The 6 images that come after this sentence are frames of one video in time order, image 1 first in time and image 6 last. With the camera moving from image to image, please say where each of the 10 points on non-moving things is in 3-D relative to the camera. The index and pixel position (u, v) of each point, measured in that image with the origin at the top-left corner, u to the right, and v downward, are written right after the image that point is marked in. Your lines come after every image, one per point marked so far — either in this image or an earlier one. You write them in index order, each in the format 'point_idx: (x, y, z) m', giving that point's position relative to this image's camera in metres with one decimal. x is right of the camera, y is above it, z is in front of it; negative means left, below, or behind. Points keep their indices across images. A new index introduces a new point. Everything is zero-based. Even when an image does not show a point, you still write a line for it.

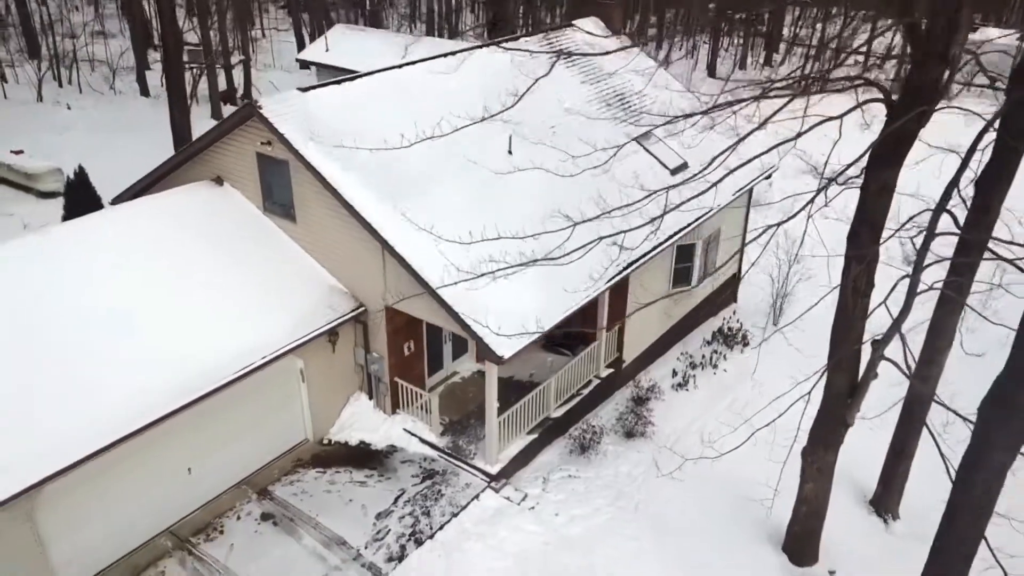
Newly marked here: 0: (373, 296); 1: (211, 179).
0: (-1.8, -0.1, +10.7) m
1: (-4.4, +1.6, +11.9) m
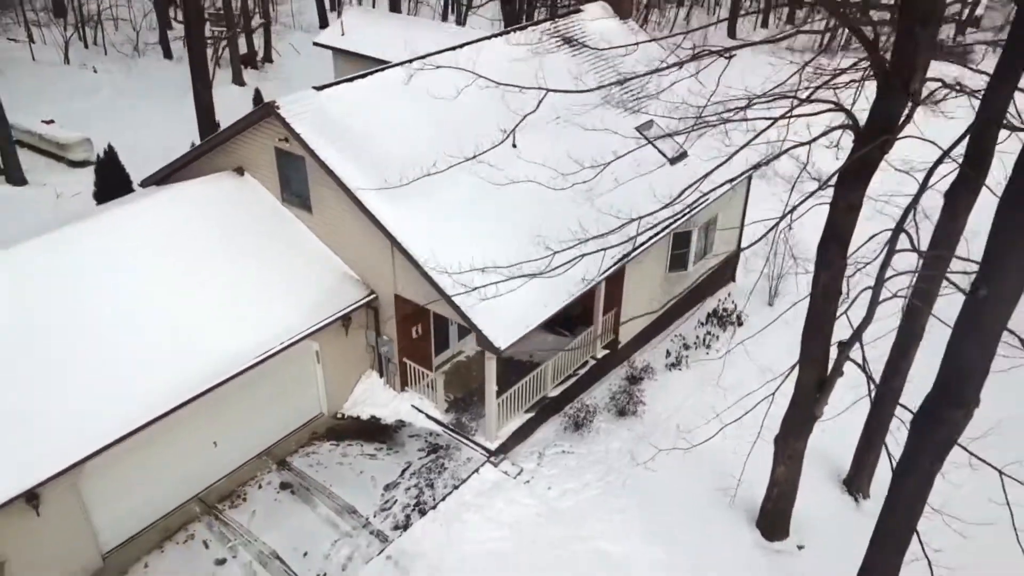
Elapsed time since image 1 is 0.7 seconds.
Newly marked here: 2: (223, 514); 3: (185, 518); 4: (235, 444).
0: (-1.8, +0.1, +11.5) m
1: (-4.4, +1.8, +12.7) m
2: (-3.7, -2.9, +10.6) m
3: (-4.2, -3.0, +10.5) m
4: (-3.7, -2.1, +11.0) m
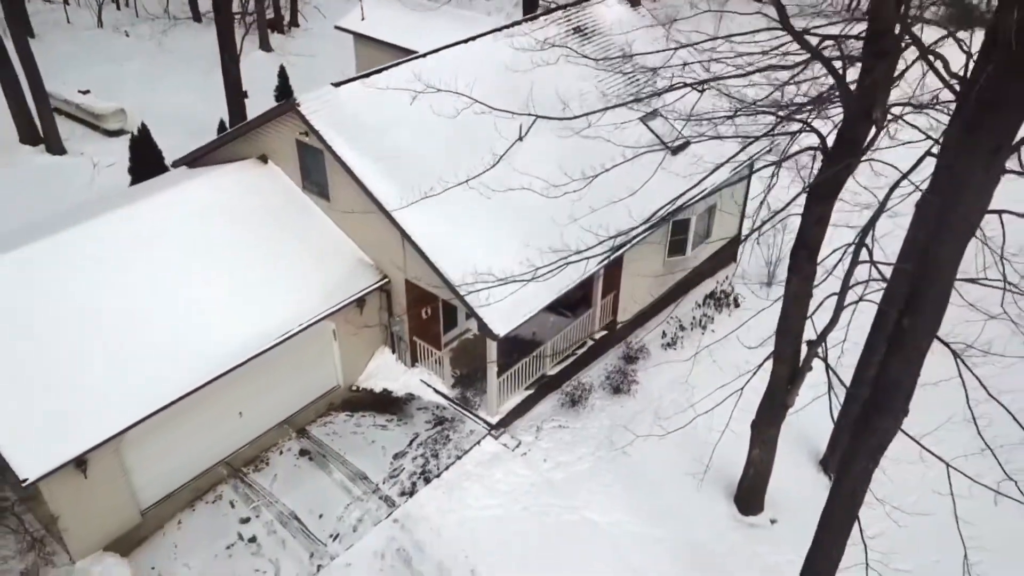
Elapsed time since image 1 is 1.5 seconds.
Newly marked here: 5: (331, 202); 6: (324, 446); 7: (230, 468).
0: (-1.8, +0.3, +12.5) m
1: (-4.2, +2.2, +13.5) m
2: (-3.8, -2.7, +11.8) m
3: (-4.2, -2.7, +11.7) m
4: (-3.7, -1.9, +12.1) m
5: (-2.8, +1.3, +12.7) m
6: (-2.8, -2.4, +12.3) m
7: (-4.1, -2.6, +11.9) m
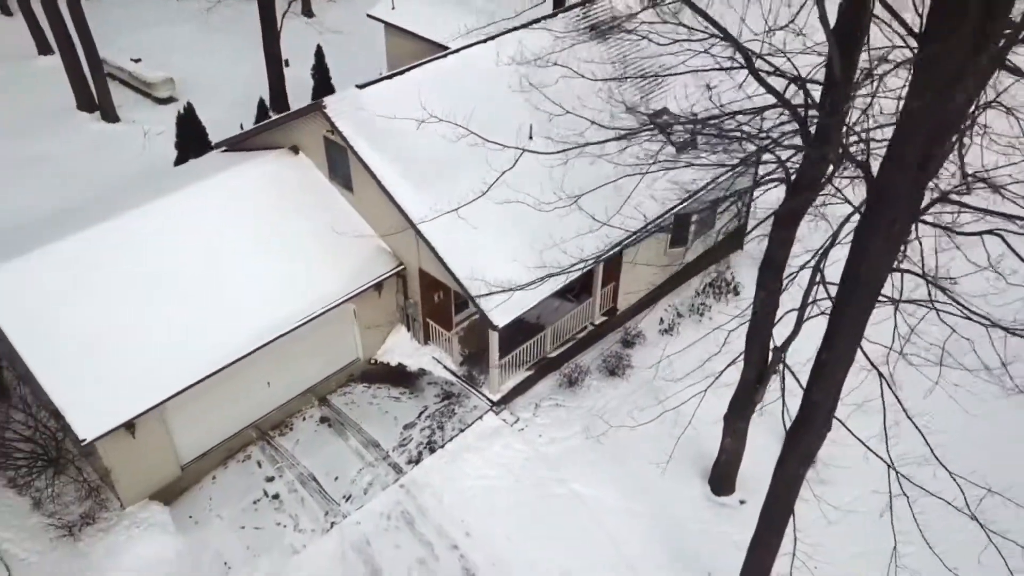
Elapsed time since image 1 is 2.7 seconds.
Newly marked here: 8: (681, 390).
0: (-1.7, +0.5, +13.7) m
1: (-4.0, +2.5, +14.8) m
2: (-3.8, -2.5, +13.3) m
3: (-4.3, -2.5, +13.3) m
4: (-3.8, -1.6, +13.6) m
5: (-2.6, +1.6, +13.9) m
6: (-2.8, -2.1, +13.8) m
7: (-4.1, -2.3, +13.4) m
8: (+2.9, -1.7, +14.1) m
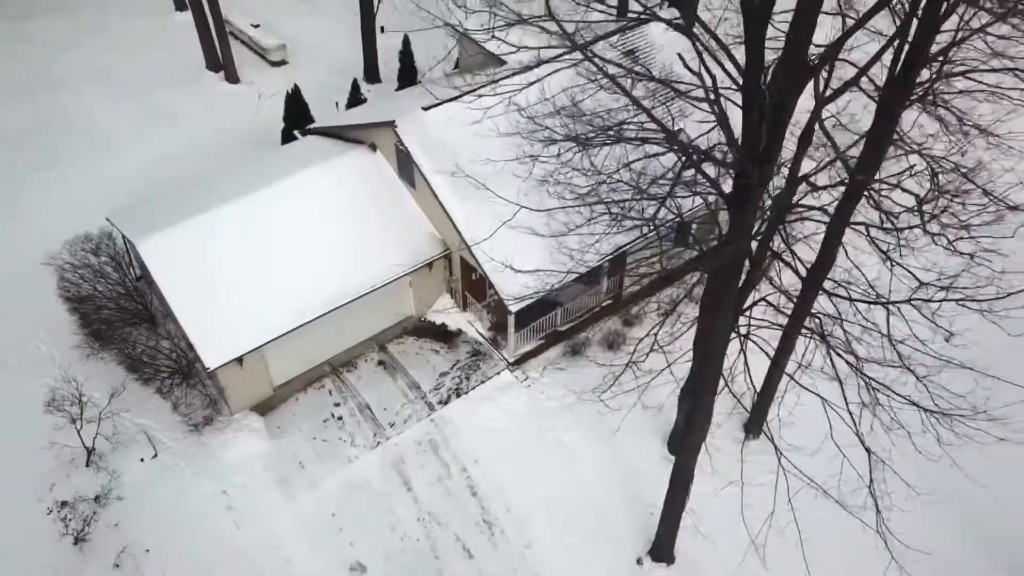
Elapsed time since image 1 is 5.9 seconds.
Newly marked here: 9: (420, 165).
0: (-1.2, +0.9, +17.5) m
1: (-3.3, +3.2, +18.6) m
2: (-3.6, -1.9, +17.7) m
3: (-4.1, -1.9, +17.7) m
4: (-3.5, -1.0, +17.9) m
5: (-2.1, +2.1, +17.7) m
6: (-2.6, -1.6, +18.0) m
7: (-3.9, -1.7, +17.8) m
8: (+3.1, -1.7, +17.7) m
9: (-1.8, +2.4, +16.1) m
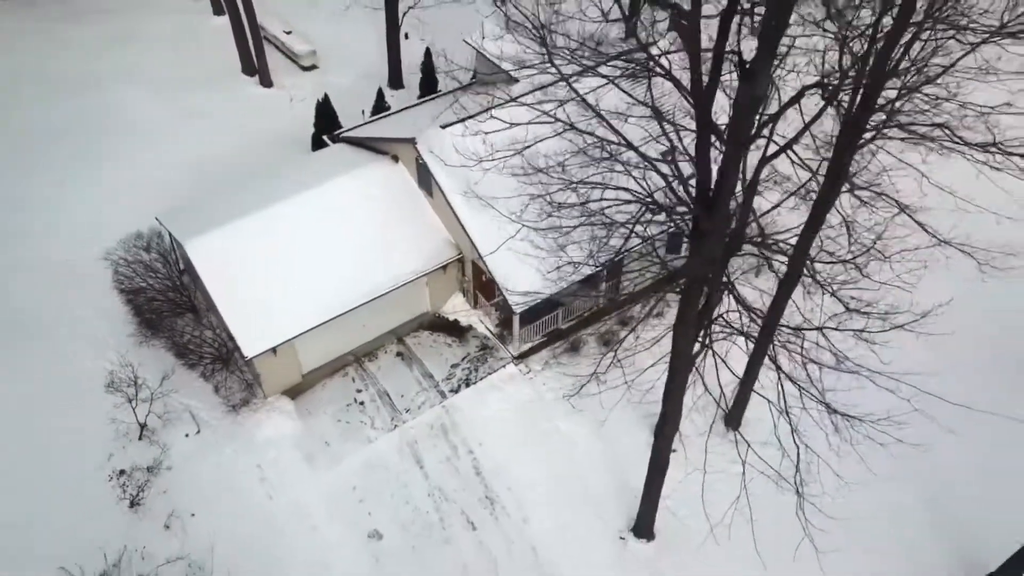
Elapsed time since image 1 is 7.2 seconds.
0: (-1.1, +0.9, +19.4) m
1: (-3.0, +3.3, +20.5) m
2: (-3.5, -1.8, +19.7) m
3: (-4.0, -1.8, +19.8) m
4: (-3.3, -0.9, +19.9) m
5: (-1.9, +2.1, +19.6) m
6: (-2.5, -1.6, +20.0) m
7: (-3.8, -1.7, +19.8) m
8: (+3.2, -1.8, +19.6) m
9: (-1.7, +2.3, +18.0) m
